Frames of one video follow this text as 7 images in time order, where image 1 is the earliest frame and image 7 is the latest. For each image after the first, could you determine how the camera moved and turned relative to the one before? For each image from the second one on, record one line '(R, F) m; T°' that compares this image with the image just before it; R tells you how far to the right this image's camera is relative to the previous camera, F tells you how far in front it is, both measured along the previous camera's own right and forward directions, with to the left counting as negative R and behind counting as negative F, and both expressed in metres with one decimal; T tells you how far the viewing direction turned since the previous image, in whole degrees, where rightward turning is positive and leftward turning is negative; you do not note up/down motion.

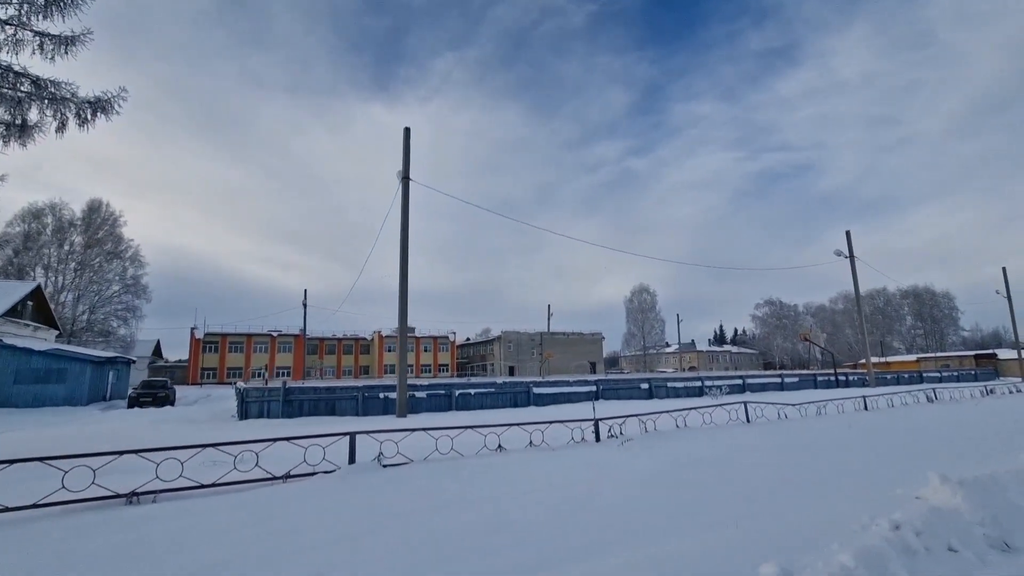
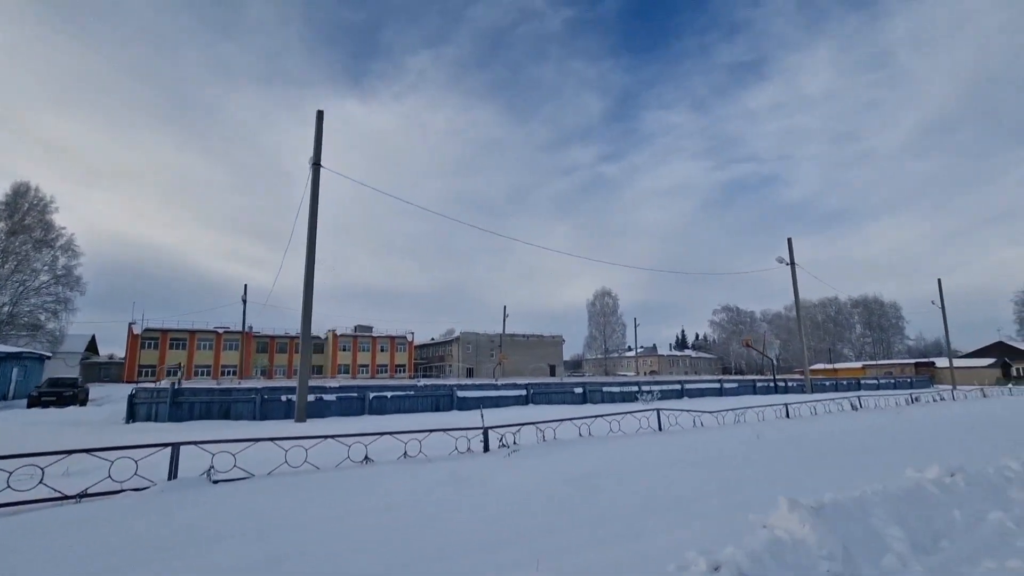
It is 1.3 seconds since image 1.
(+1.5, +0.7) m; +3°
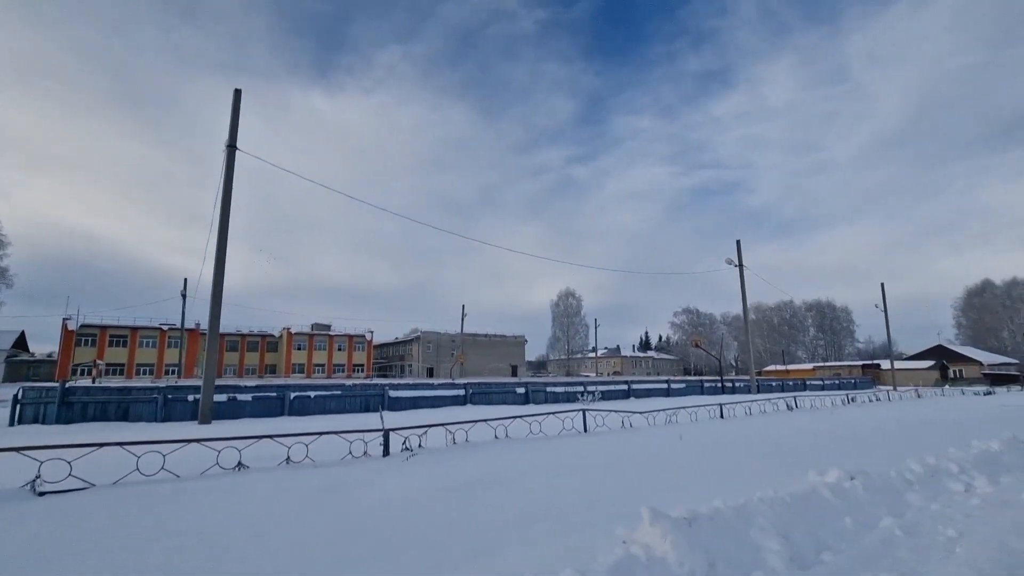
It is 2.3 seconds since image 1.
(+1.1, +0.5) m; +3°
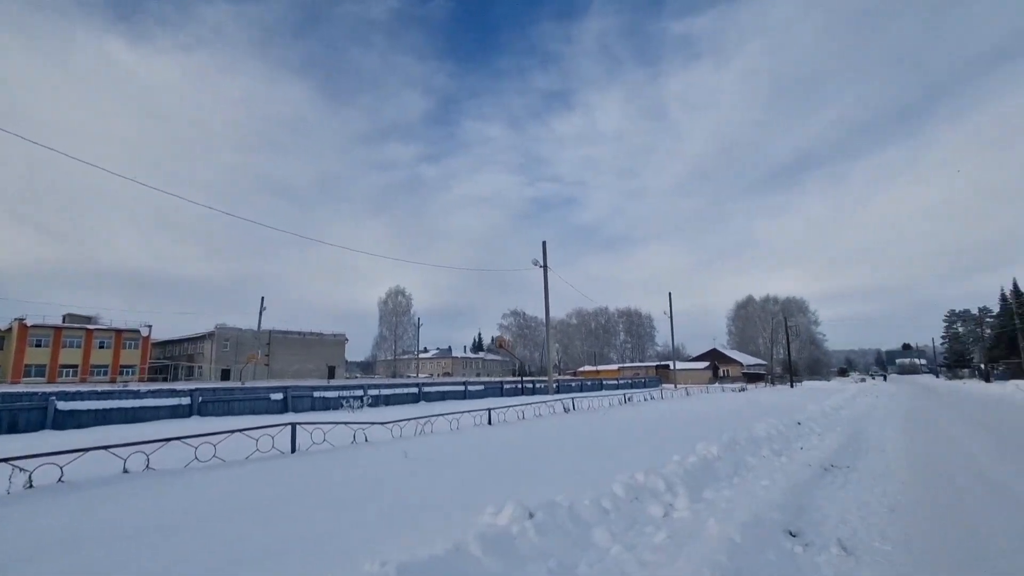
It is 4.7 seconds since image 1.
(+2.4, +1.7) m; +18°
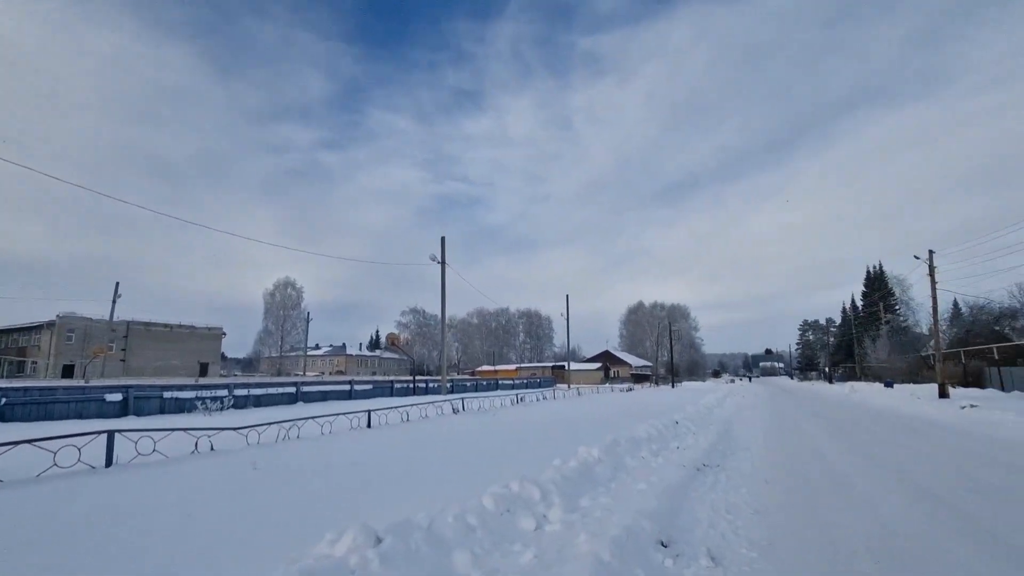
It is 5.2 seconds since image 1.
(+0.4, +0.6) m; +11°
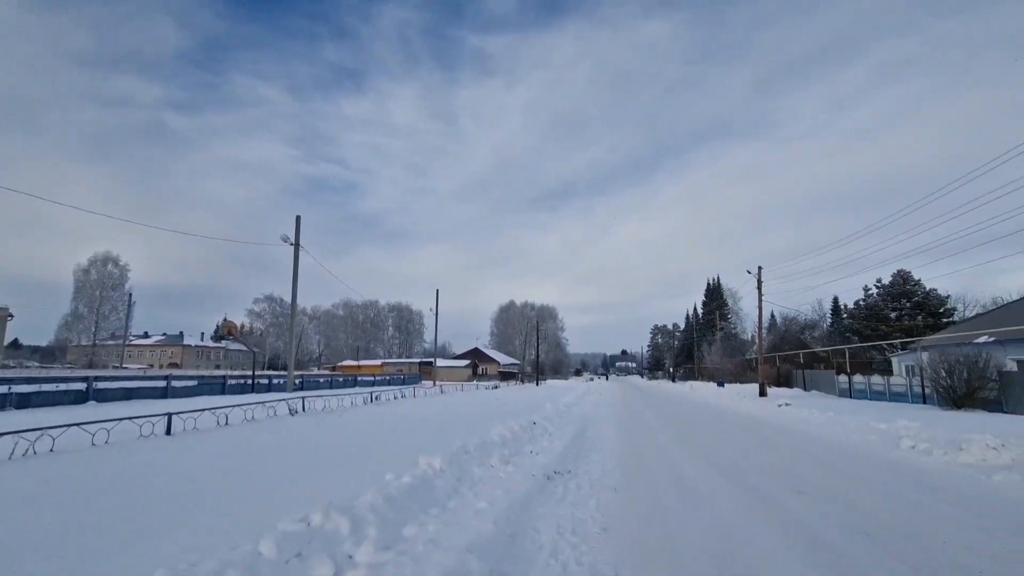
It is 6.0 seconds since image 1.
(+0.5, +1.0) m; +14°
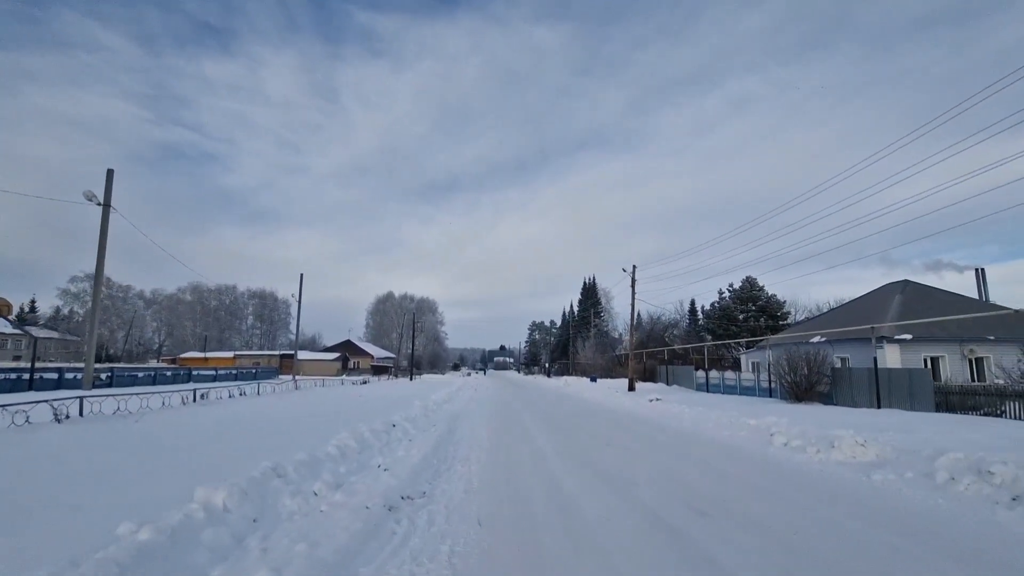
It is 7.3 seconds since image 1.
(+0.4, +1.7) m; +13°
